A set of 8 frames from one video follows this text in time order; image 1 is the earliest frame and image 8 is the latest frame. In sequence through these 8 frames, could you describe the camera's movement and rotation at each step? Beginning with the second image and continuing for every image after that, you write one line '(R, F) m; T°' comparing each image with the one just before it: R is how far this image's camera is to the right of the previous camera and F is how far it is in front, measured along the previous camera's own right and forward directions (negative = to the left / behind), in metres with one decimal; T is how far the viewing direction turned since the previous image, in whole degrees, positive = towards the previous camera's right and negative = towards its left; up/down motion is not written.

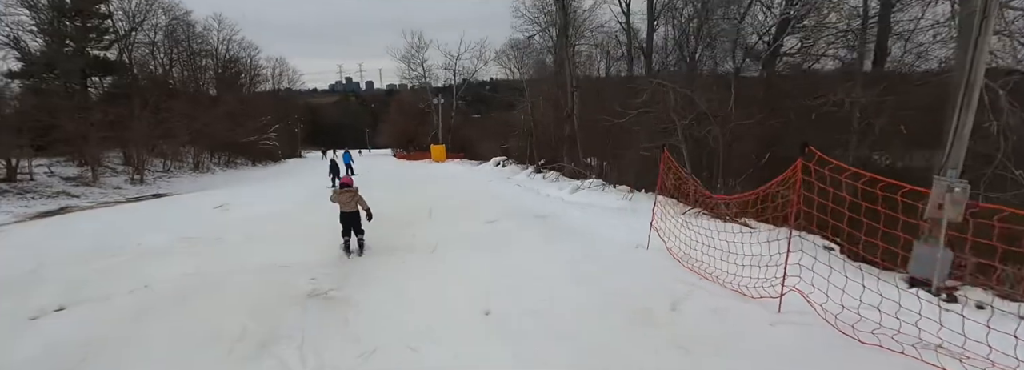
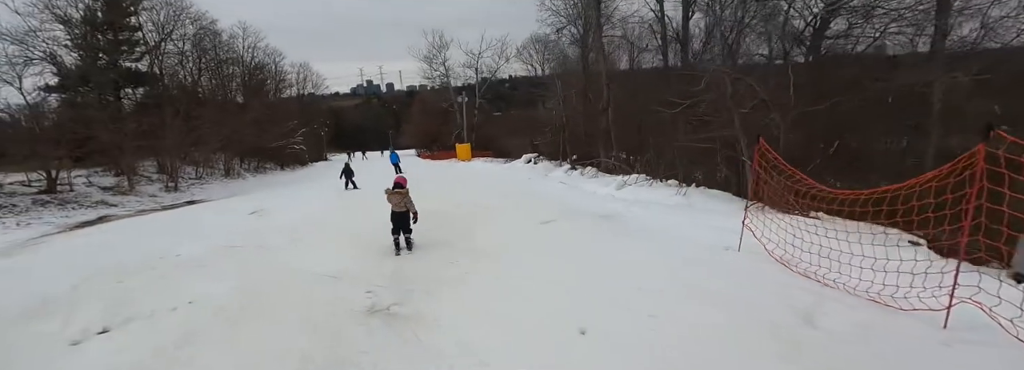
(-0.5, +0.5) m; -3°
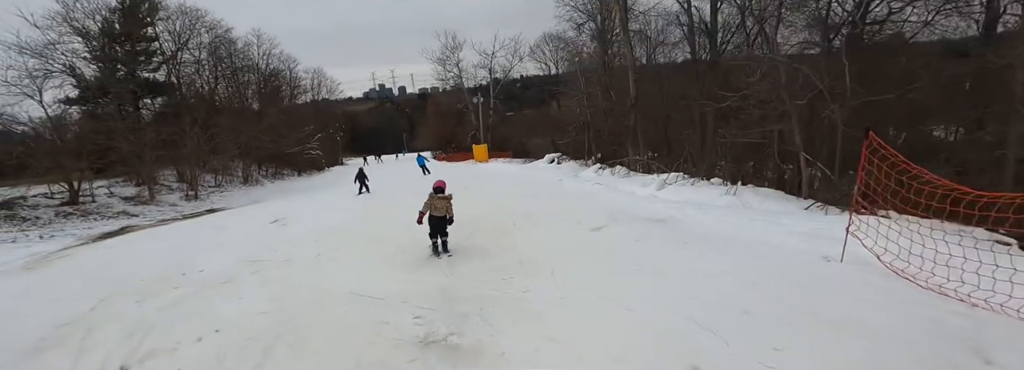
(-0.4, +0.5) m; -2°
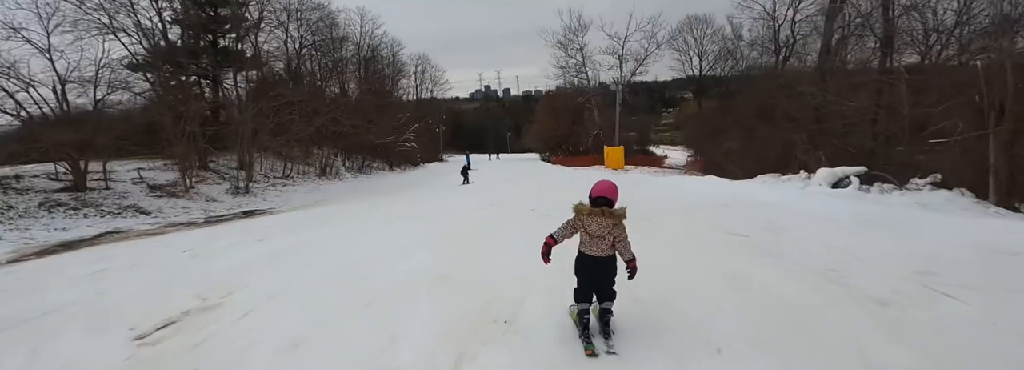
(-2.6, +8.6) m; -12°
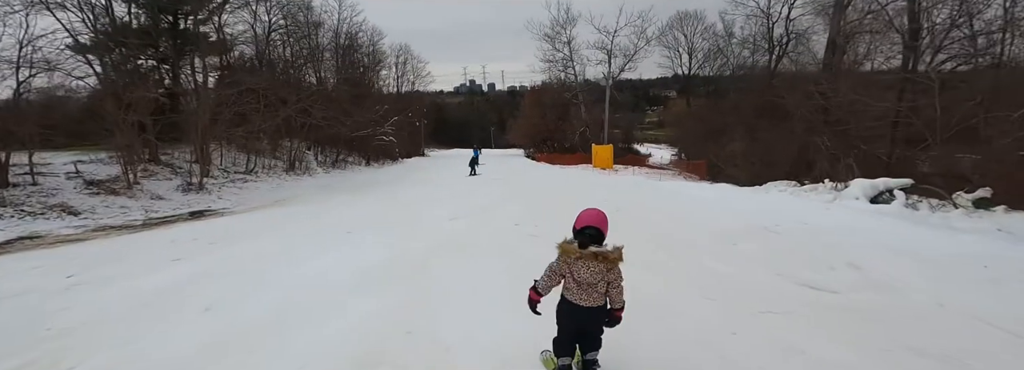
(0.0, +1.4) m; +2°
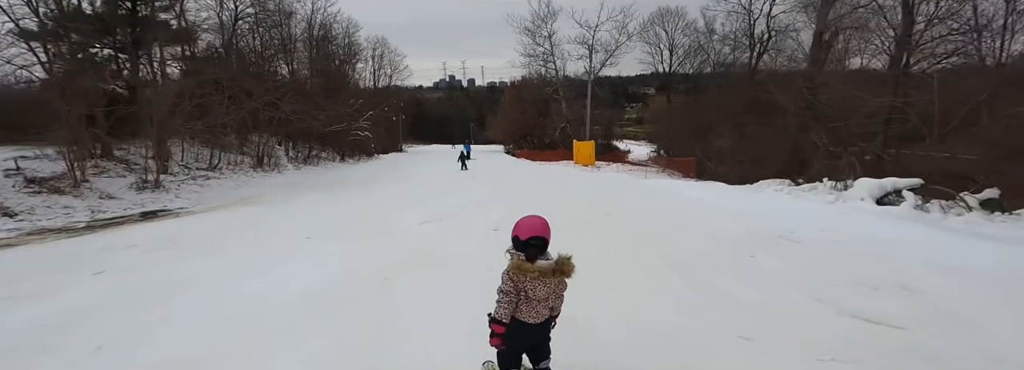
(-0.1, +0.6) m; +3°
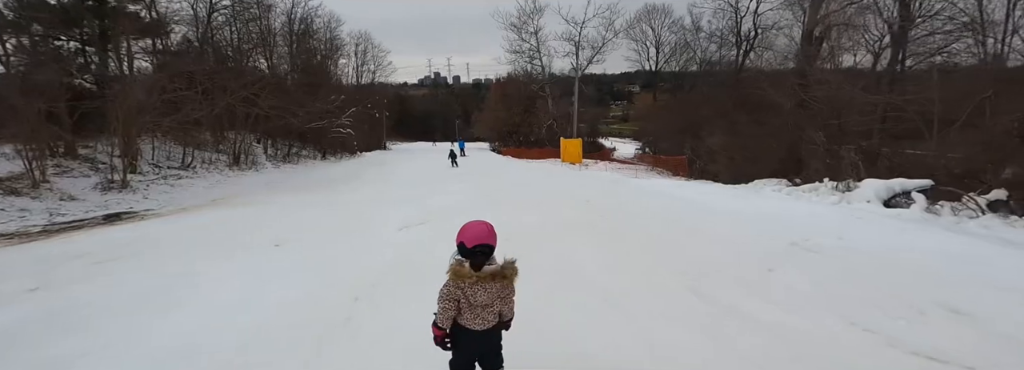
(-0.1, +0.4) m; +2°
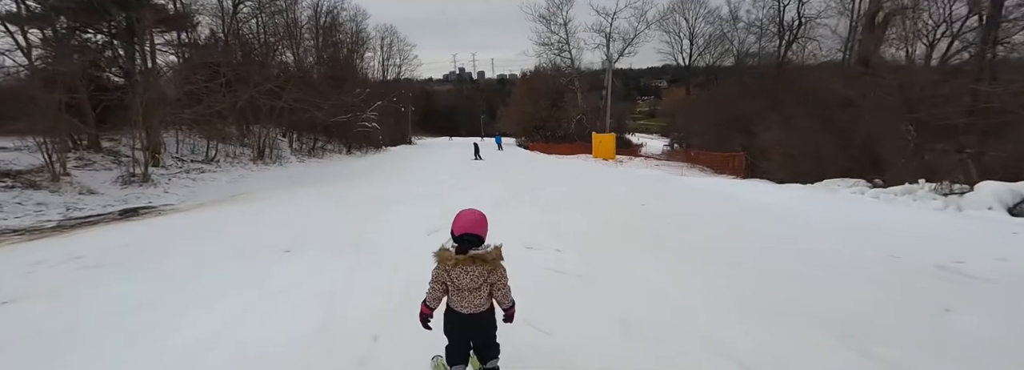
(-0.2, +0.9) m; -3°
